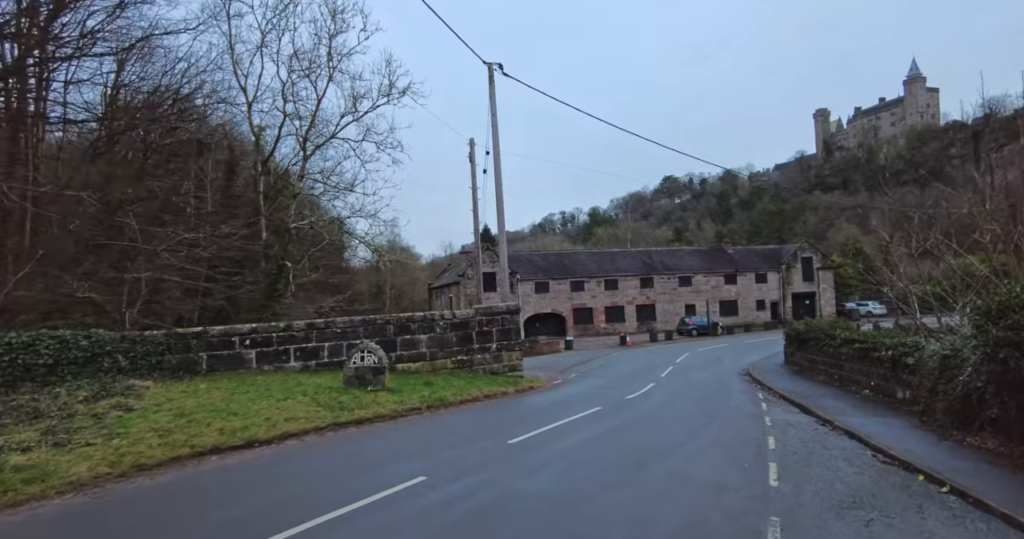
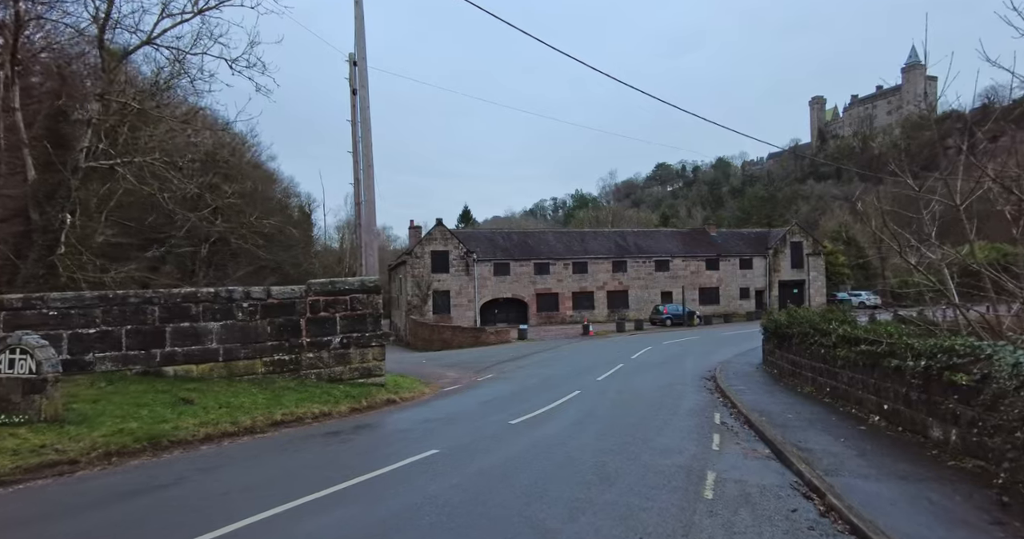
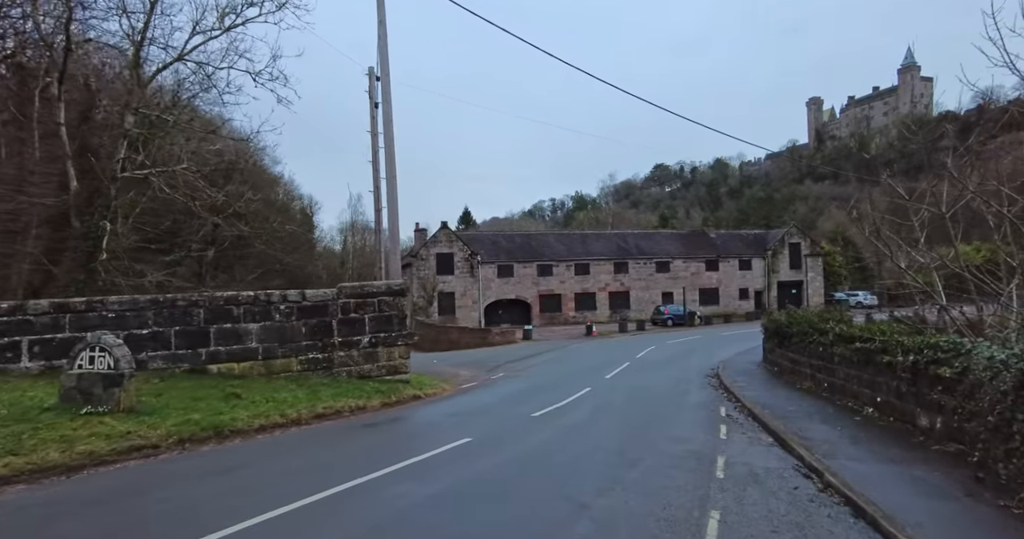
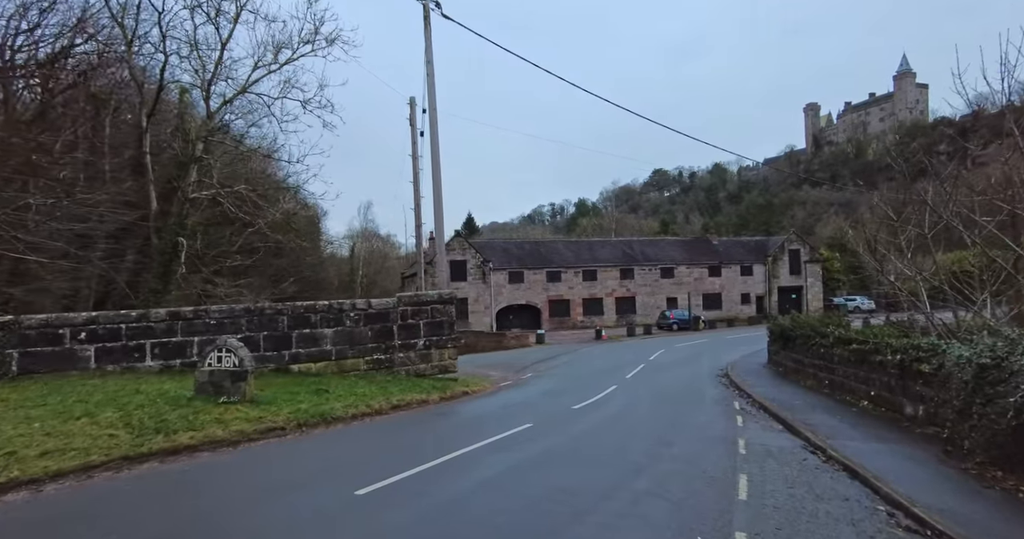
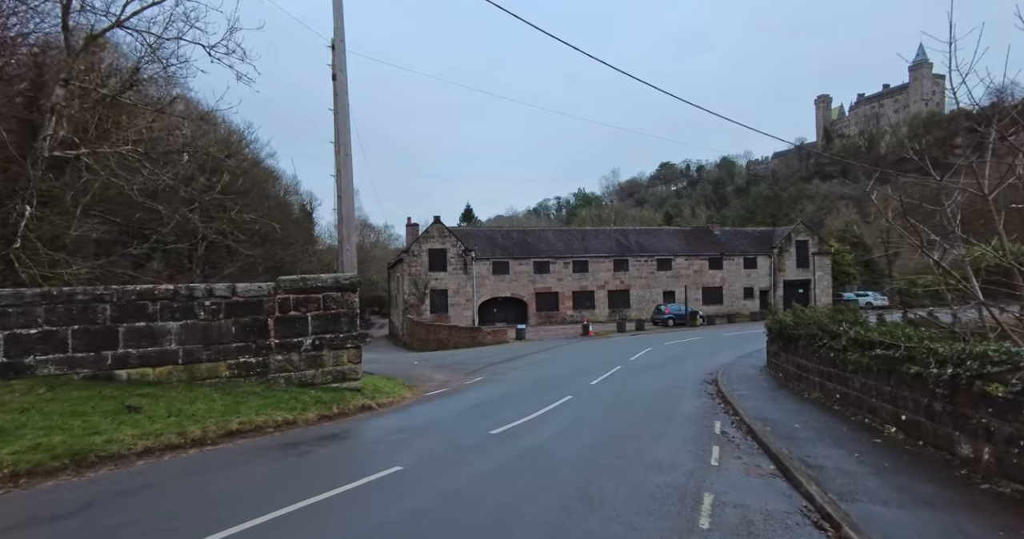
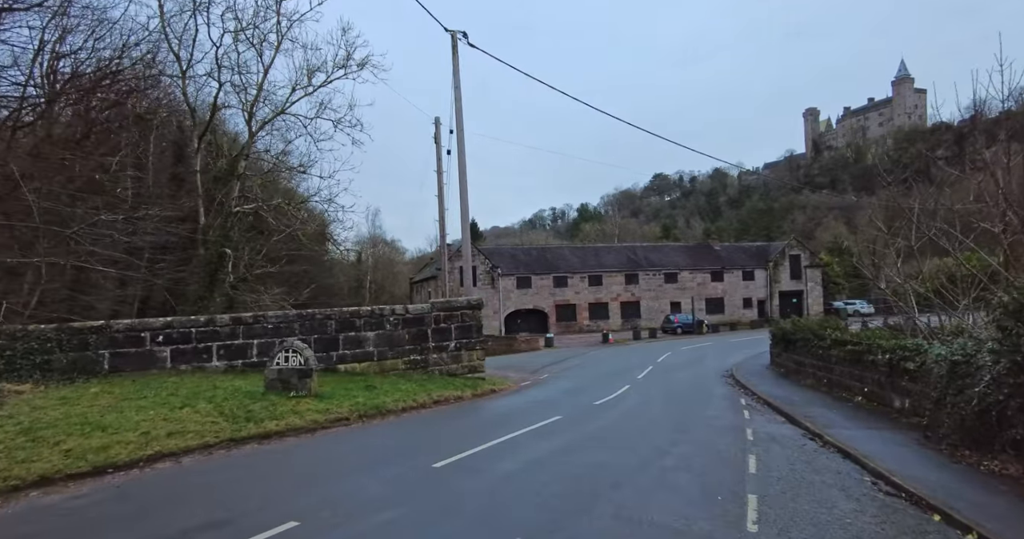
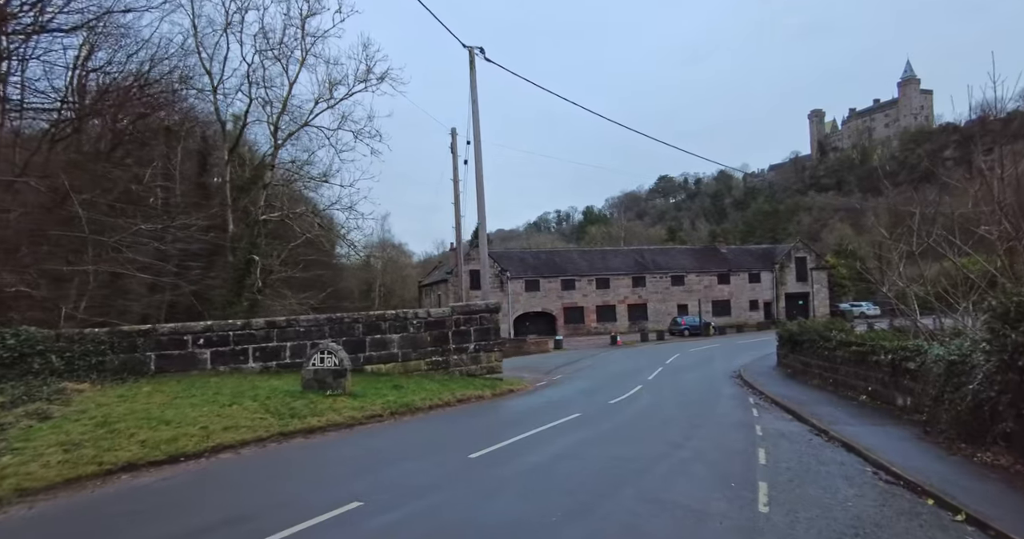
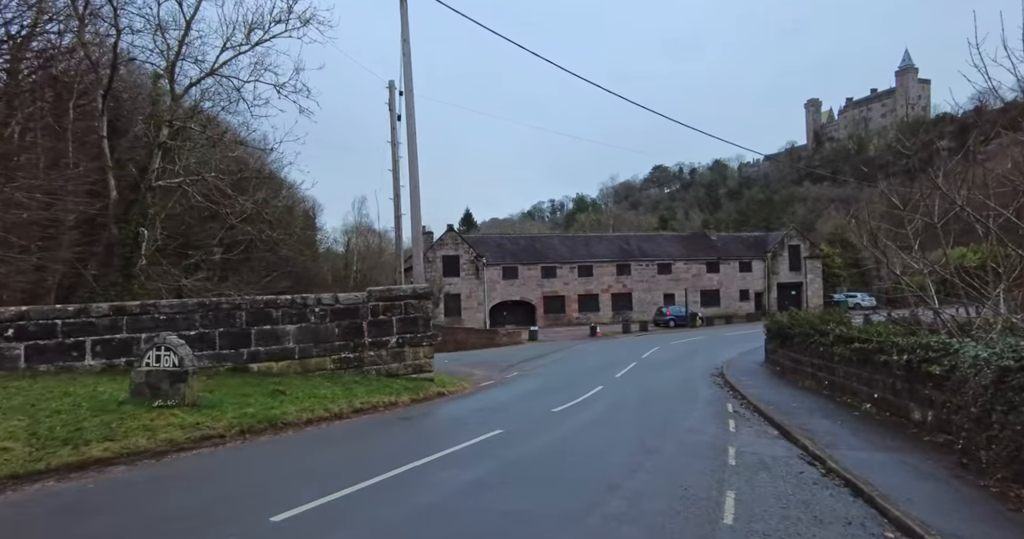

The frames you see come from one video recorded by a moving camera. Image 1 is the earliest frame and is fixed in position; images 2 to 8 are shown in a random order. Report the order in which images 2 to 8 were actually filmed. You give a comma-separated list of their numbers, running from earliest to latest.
7, 6, 4, 8, 3, 2, 5
